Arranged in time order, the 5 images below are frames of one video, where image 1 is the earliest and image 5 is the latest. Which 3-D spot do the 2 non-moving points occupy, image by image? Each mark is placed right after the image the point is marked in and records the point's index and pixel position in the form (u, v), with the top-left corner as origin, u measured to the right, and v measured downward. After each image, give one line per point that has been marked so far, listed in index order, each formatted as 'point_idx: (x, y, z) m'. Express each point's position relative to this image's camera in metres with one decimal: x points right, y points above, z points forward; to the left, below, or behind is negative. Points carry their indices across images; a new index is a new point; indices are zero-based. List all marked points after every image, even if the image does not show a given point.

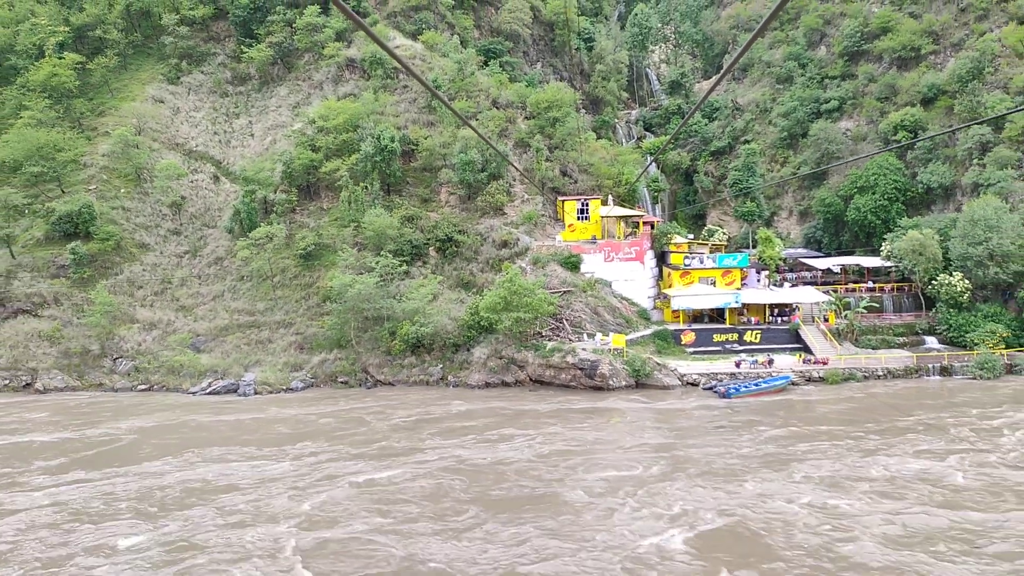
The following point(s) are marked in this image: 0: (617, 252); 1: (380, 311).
0: (+2.3, +0.8, +20.0) m
1: (-2.6, -0.4, +18.3) m
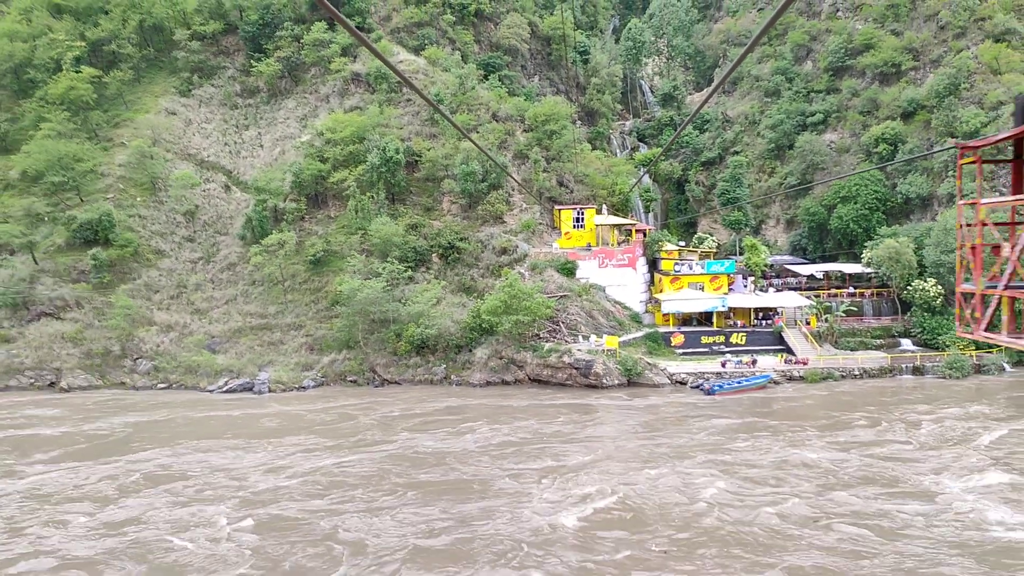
0: (+2.3, +0.7, +21.1) m
1: (-2.6, -0.5, +19.3) m
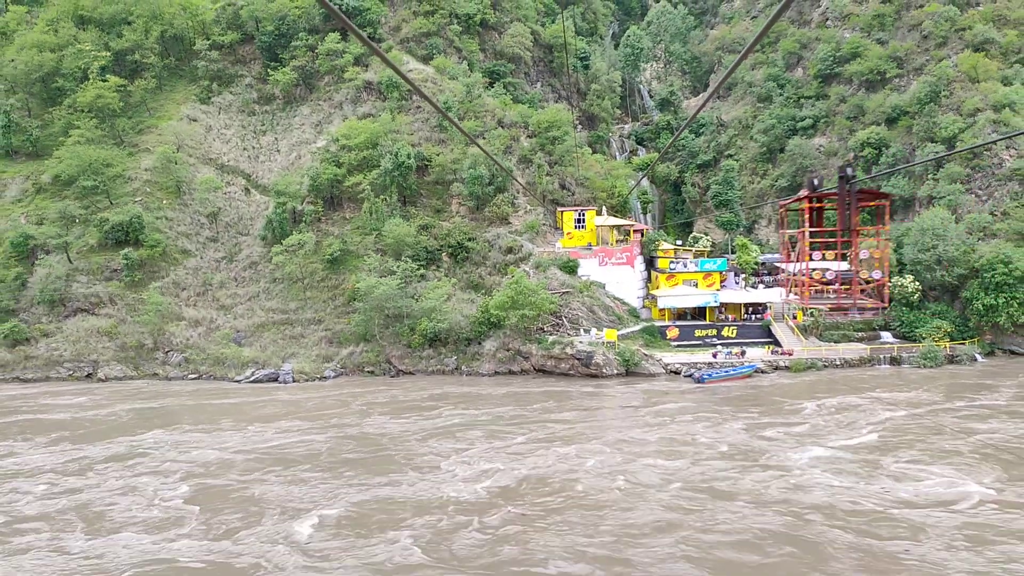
0: (+2.4, +0.8, +22.5) m
1: (-2.5, -0.5, +20.8) m
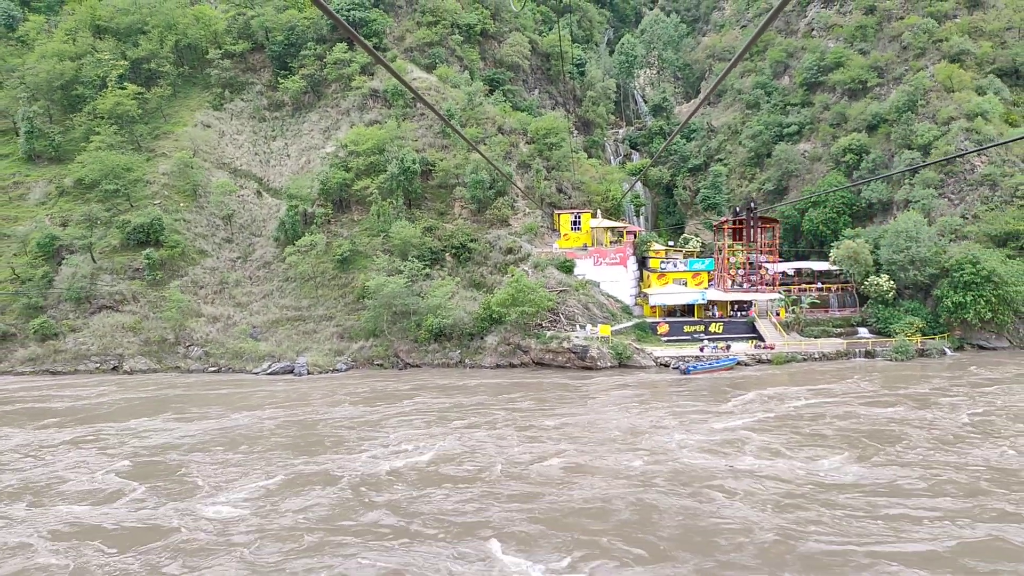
0: (+2.4, +0.8, +23.9) m
1: (-2.5, -0.4, +22.1) m
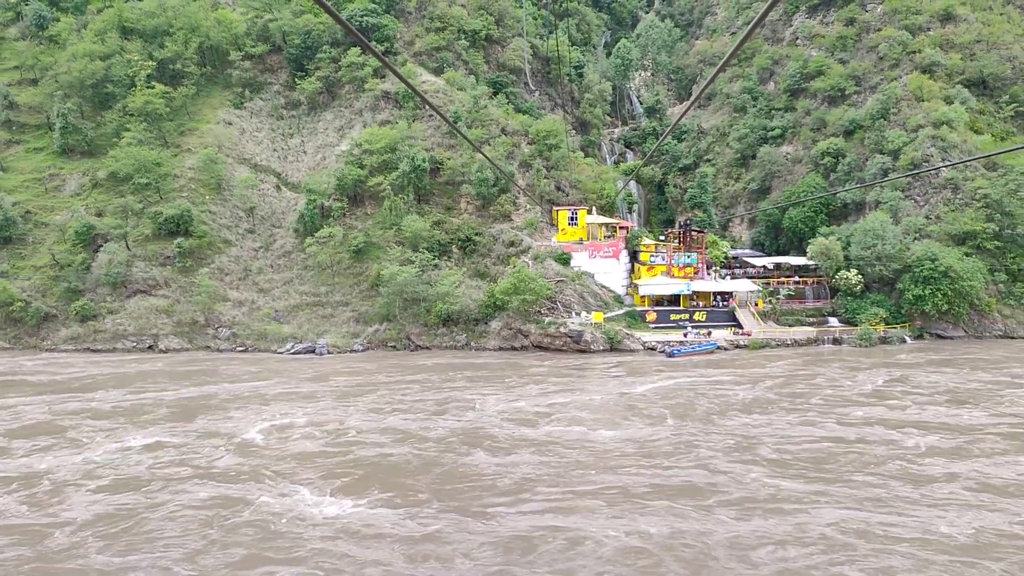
0: (+2.4, +1.0, +26.1) m
1: (-2.5, -0.1, +24.3) m
